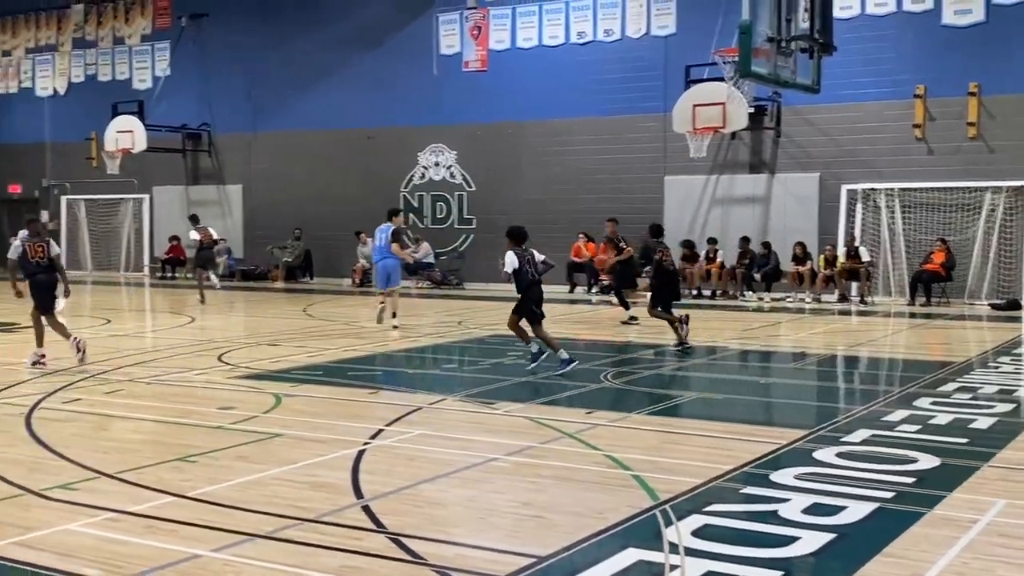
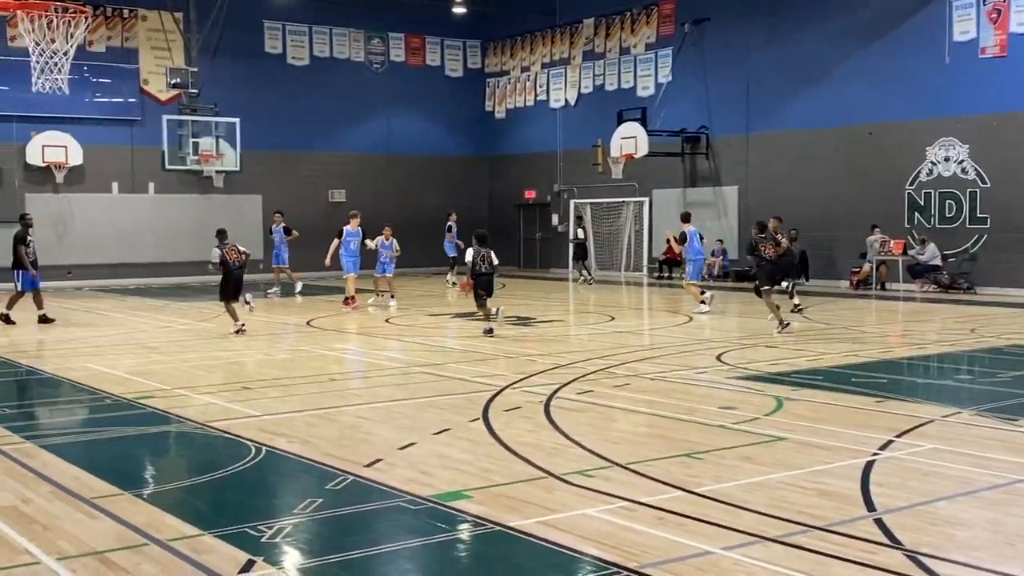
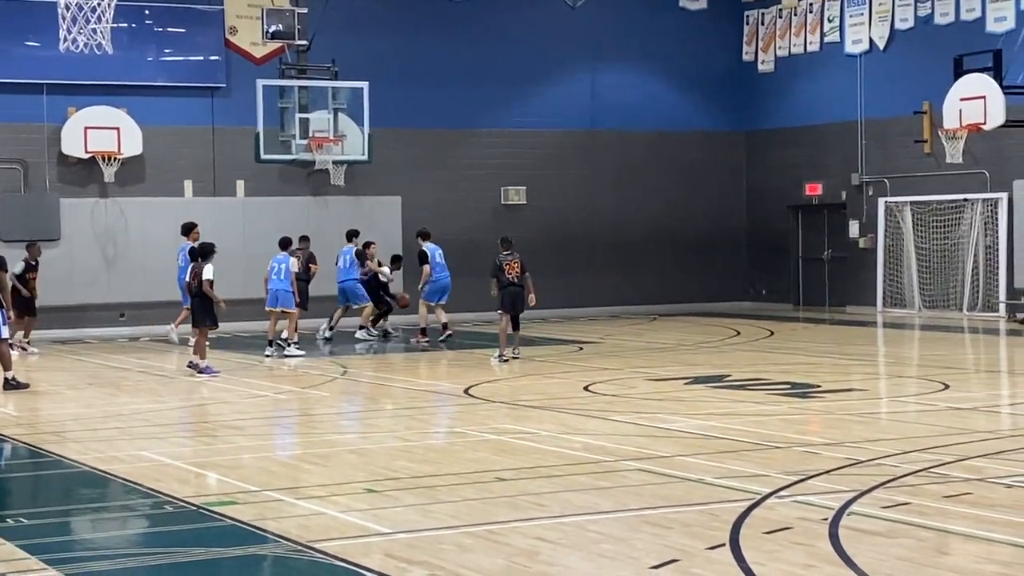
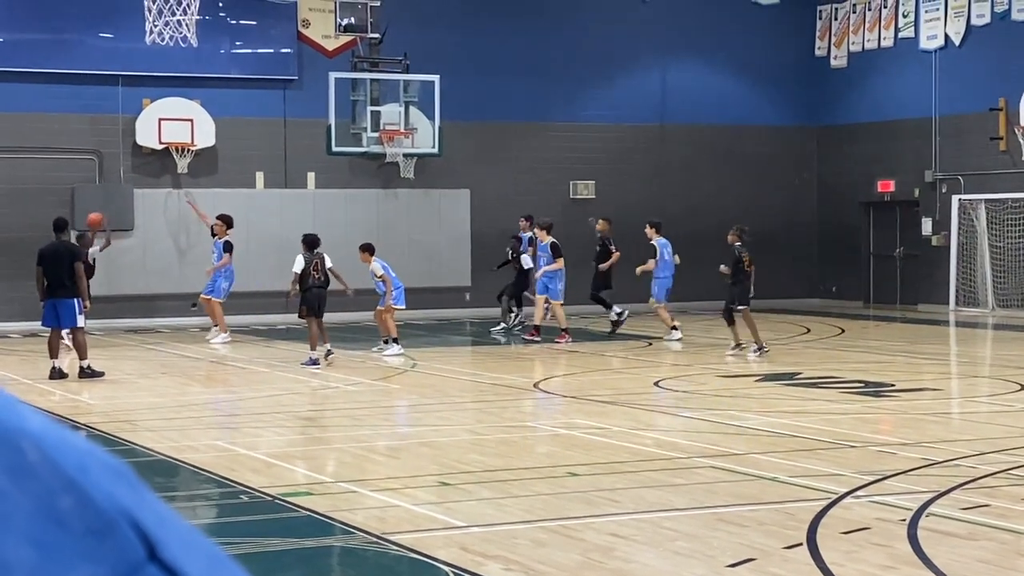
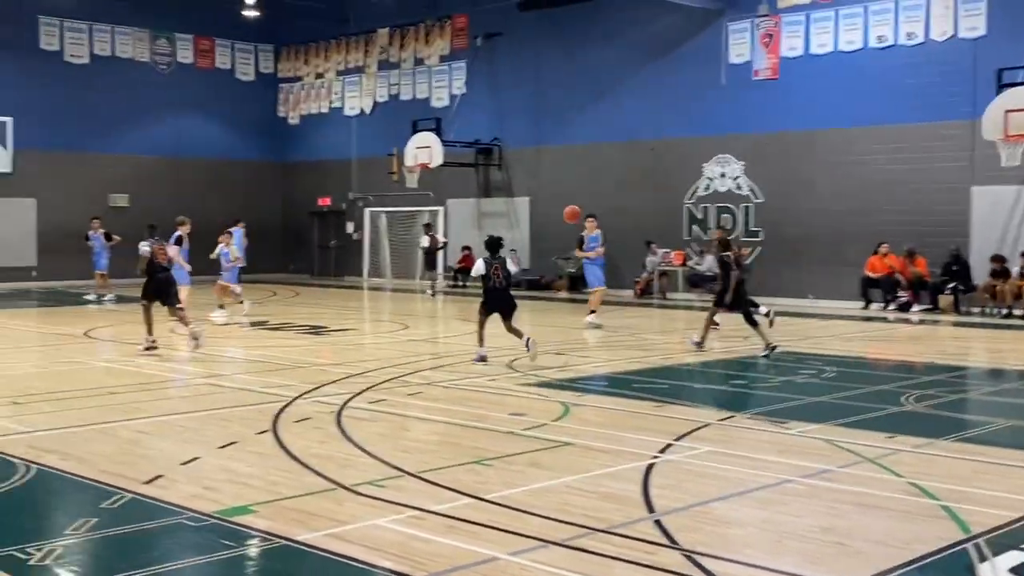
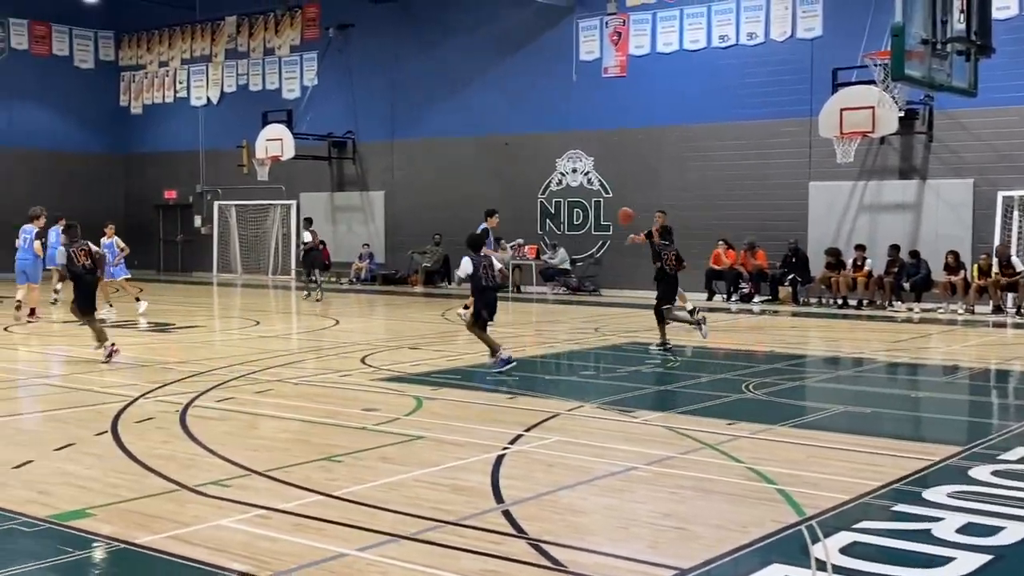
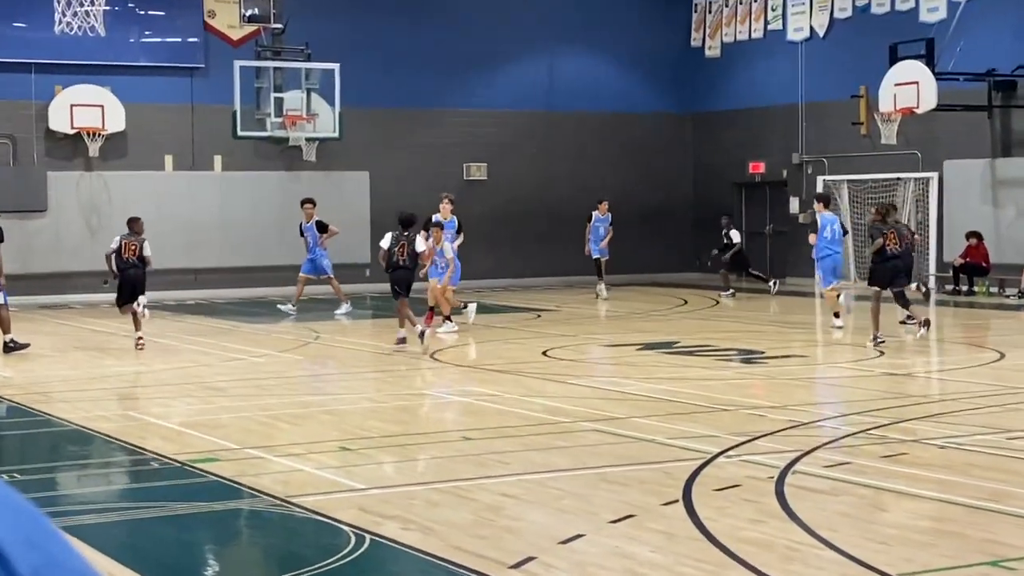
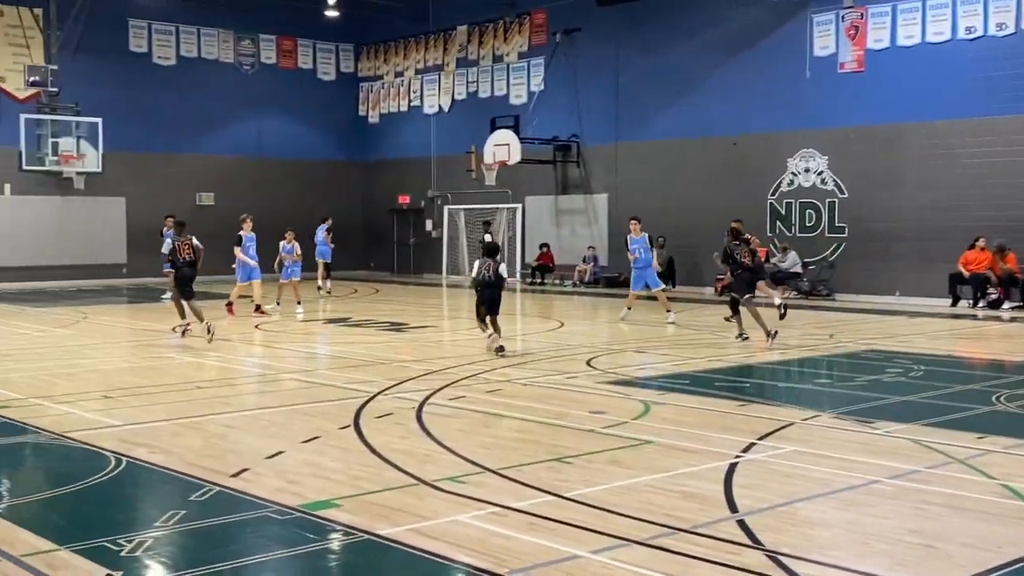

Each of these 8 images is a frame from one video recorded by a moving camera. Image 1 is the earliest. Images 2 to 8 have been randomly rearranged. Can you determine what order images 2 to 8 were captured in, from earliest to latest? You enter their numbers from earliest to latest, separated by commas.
6, 5, 8, 2, 7, 4, 3
